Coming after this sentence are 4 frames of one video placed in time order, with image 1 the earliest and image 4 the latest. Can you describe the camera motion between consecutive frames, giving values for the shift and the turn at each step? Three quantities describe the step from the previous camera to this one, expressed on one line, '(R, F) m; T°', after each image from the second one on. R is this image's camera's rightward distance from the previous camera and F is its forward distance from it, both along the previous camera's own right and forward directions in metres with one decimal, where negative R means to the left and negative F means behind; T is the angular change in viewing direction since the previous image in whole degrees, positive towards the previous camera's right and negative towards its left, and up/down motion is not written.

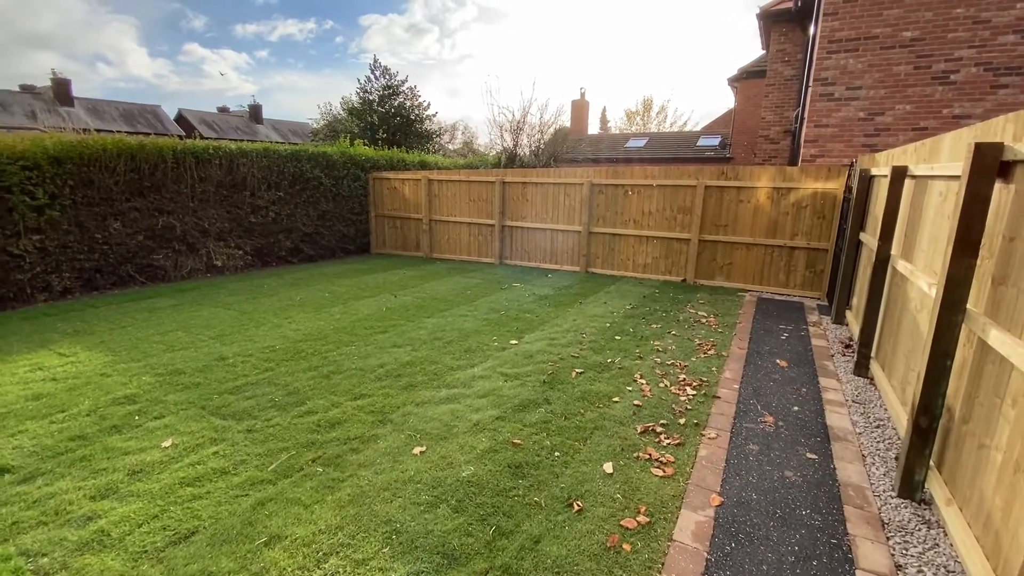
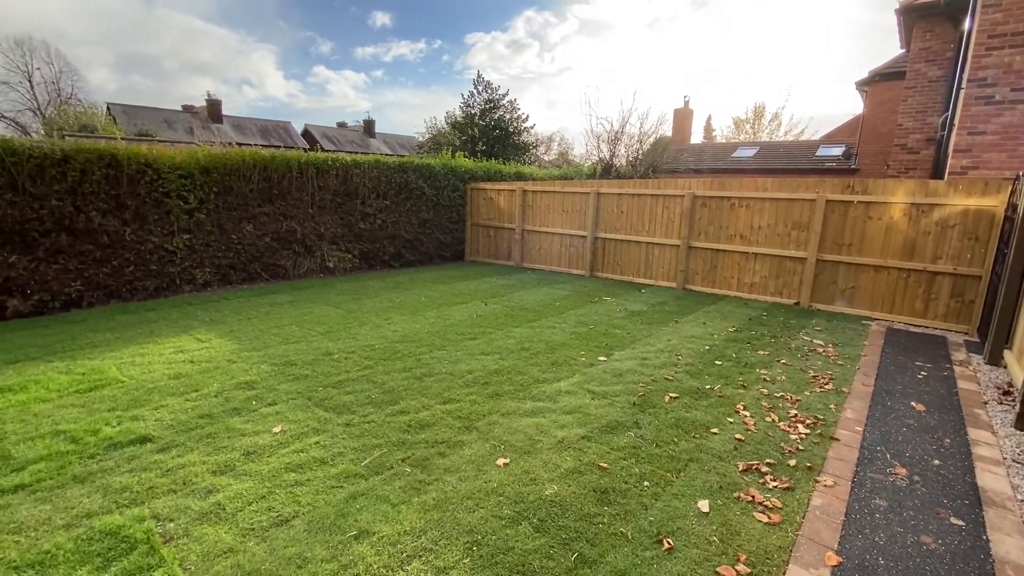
(0.0, +0.1) m; -11°
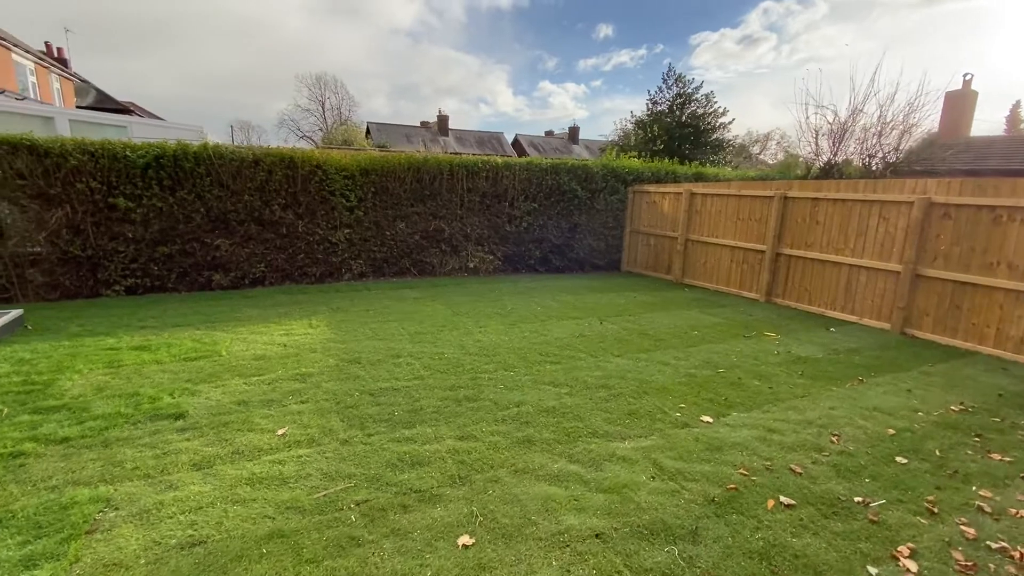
(+1.0, +1.0) m; -24°
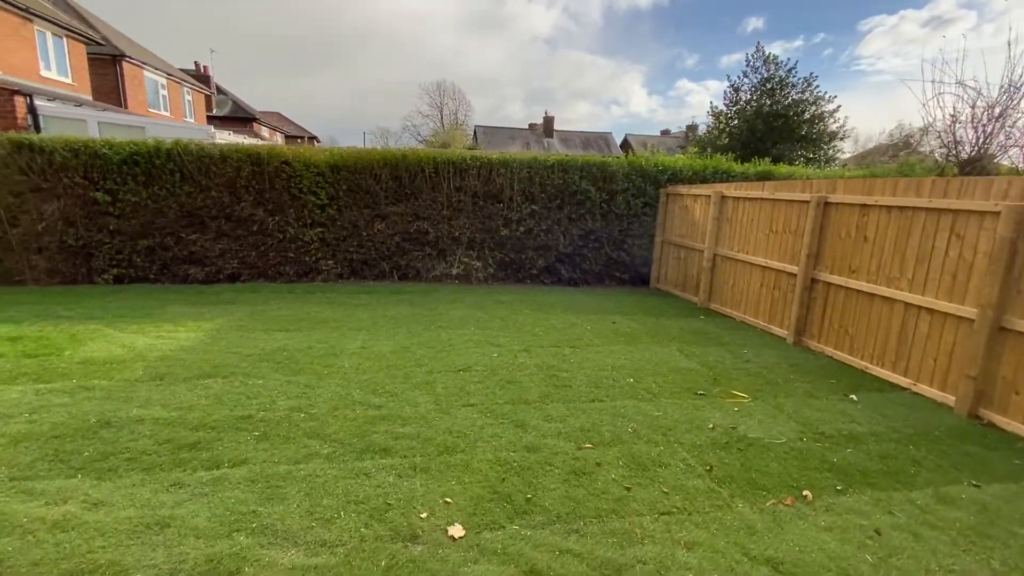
(+2.3, +1.4) m; -15°
